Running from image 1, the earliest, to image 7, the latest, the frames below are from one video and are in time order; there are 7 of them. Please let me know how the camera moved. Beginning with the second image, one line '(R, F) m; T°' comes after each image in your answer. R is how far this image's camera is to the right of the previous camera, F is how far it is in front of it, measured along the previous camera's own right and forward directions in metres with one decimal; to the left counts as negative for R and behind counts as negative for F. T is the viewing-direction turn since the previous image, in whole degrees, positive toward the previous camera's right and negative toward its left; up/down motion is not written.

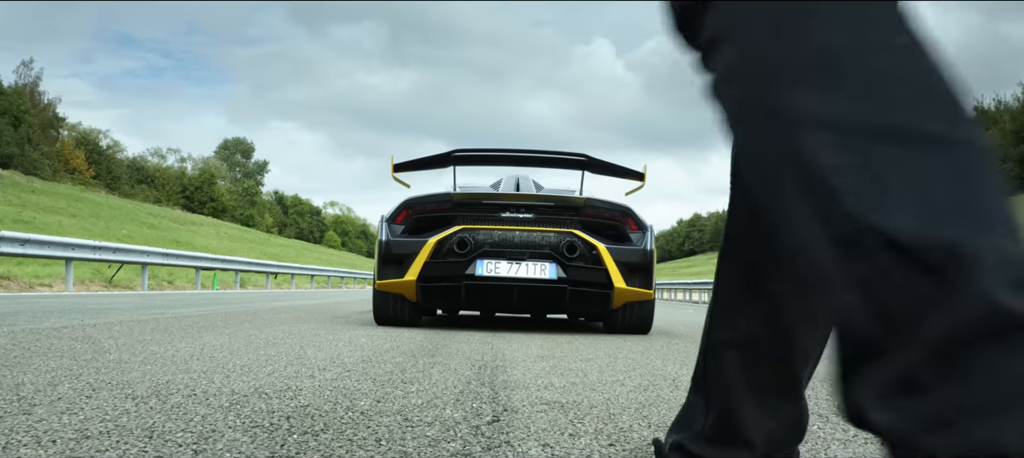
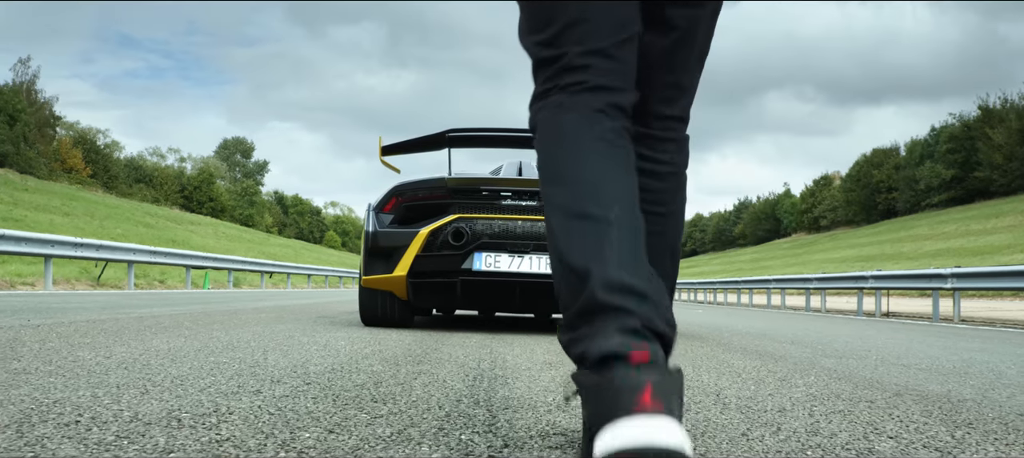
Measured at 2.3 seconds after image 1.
(0.0, +0.6) m; 0°
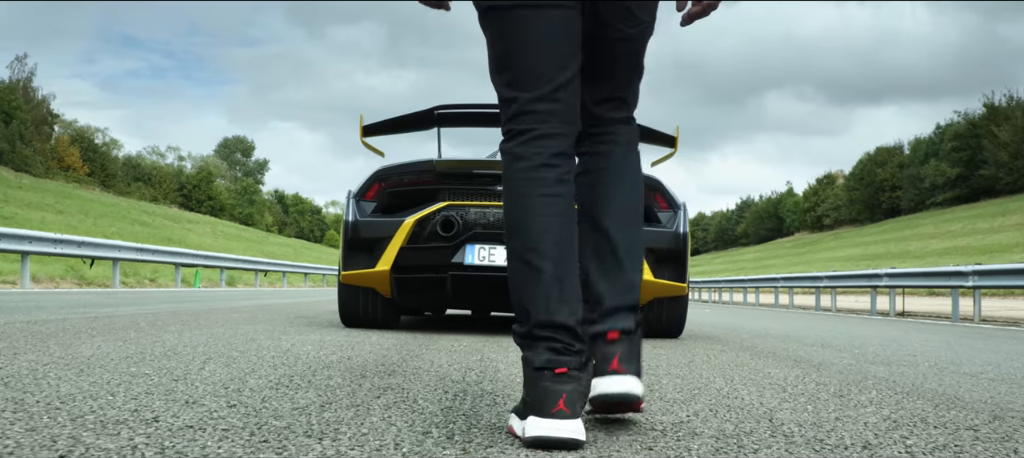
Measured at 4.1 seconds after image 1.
(0.0, +0.6) m; 0°
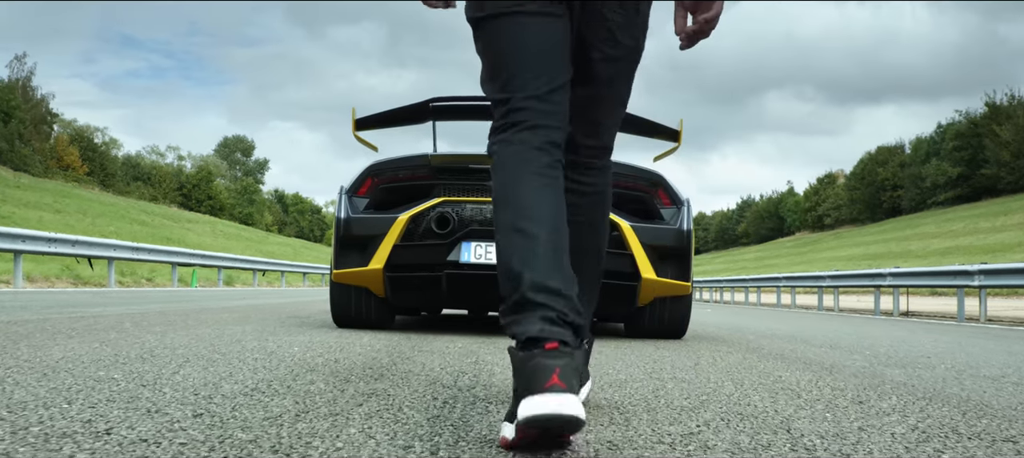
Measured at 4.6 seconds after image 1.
(0.0, +0.2) m; 0°
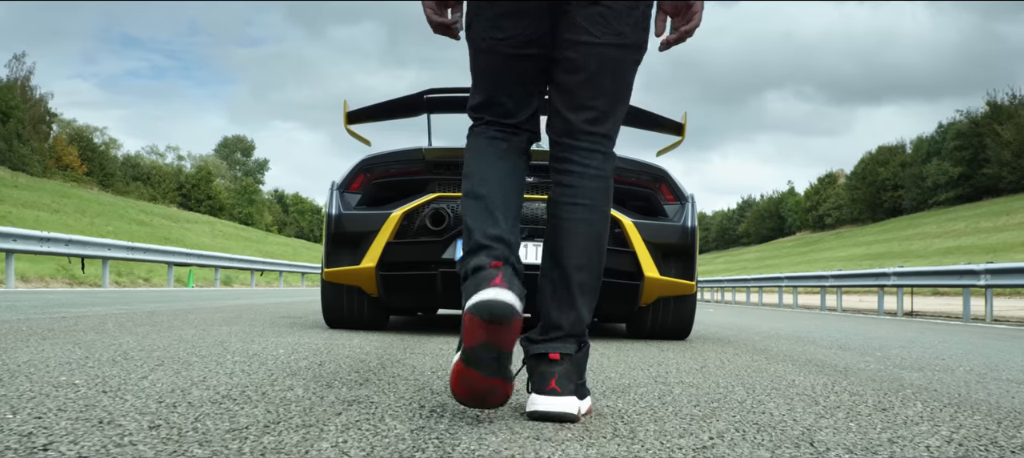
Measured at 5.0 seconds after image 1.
(0.0, +0.2) m; 0°
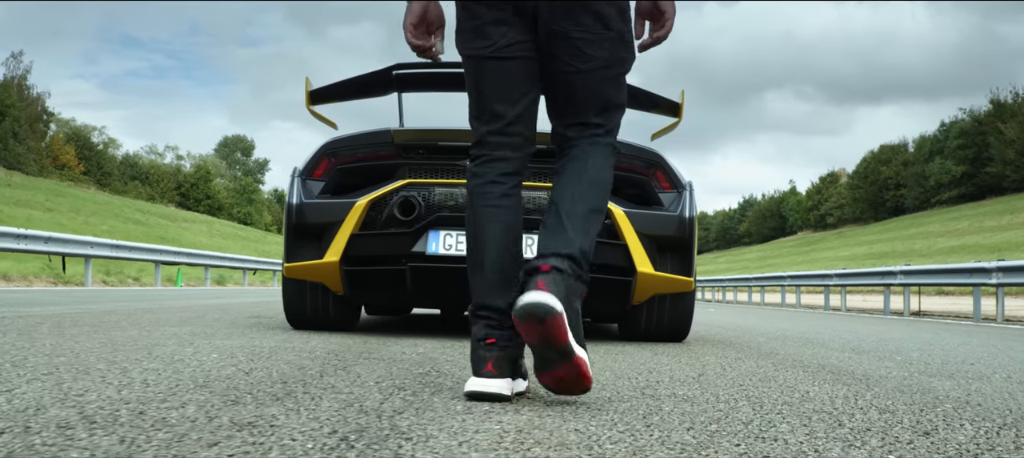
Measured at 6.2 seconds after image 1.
(+0.1, +0.4) m; 0°
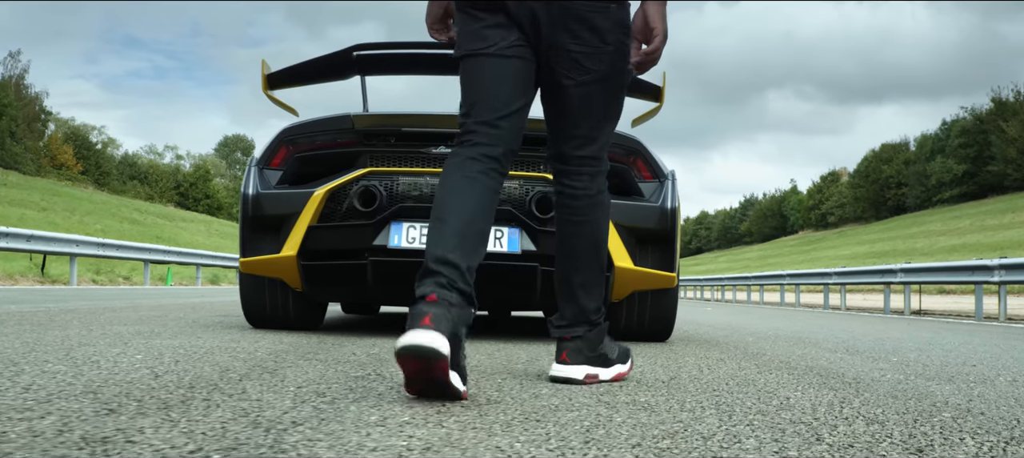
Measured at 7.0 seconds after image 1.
(+0.2, +0.3) m; 0°
